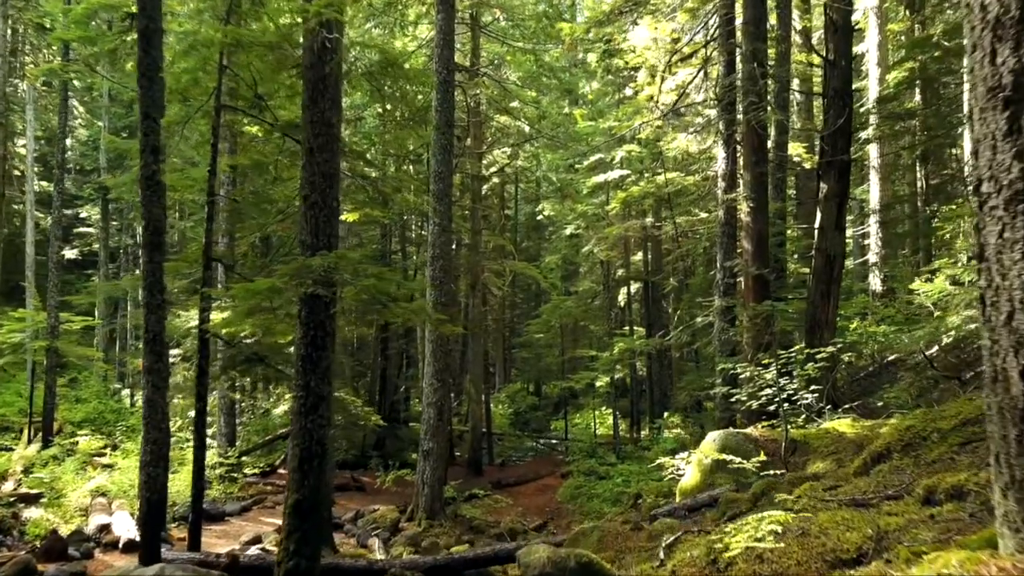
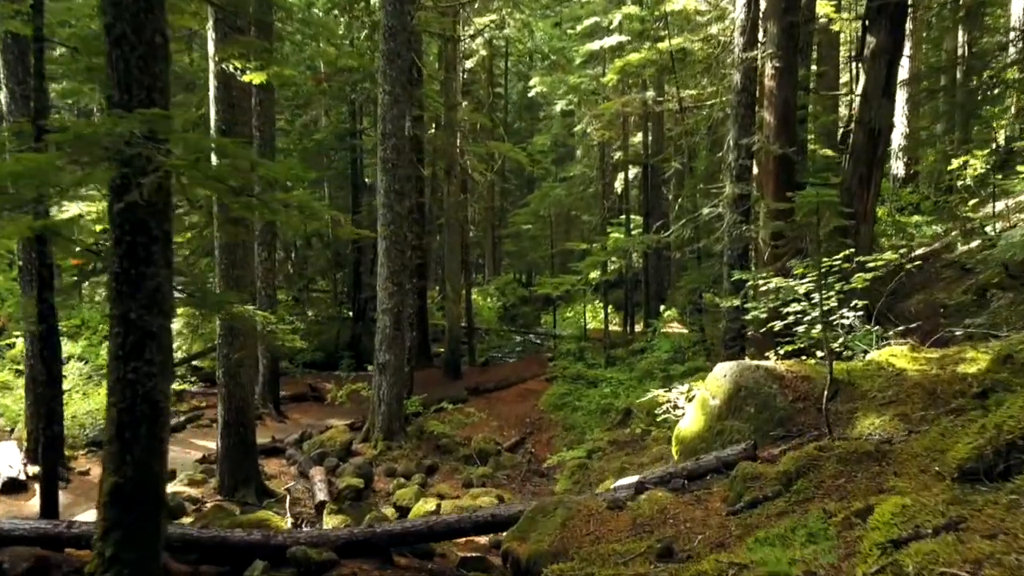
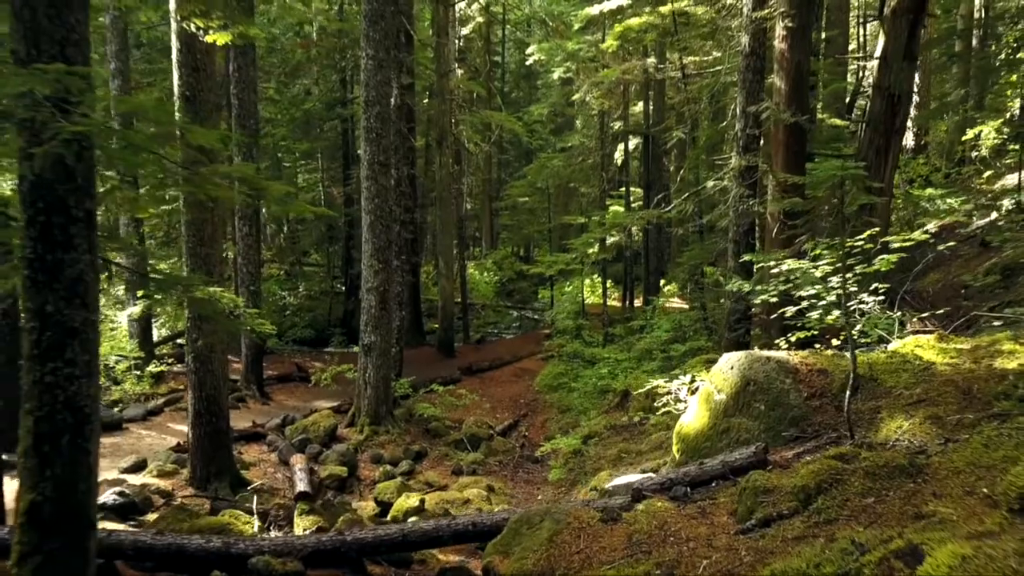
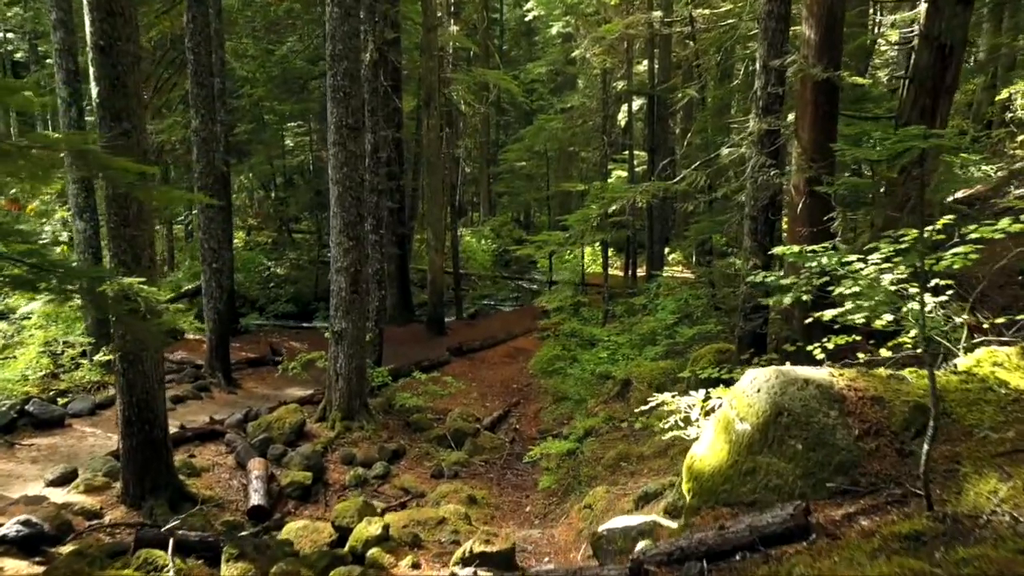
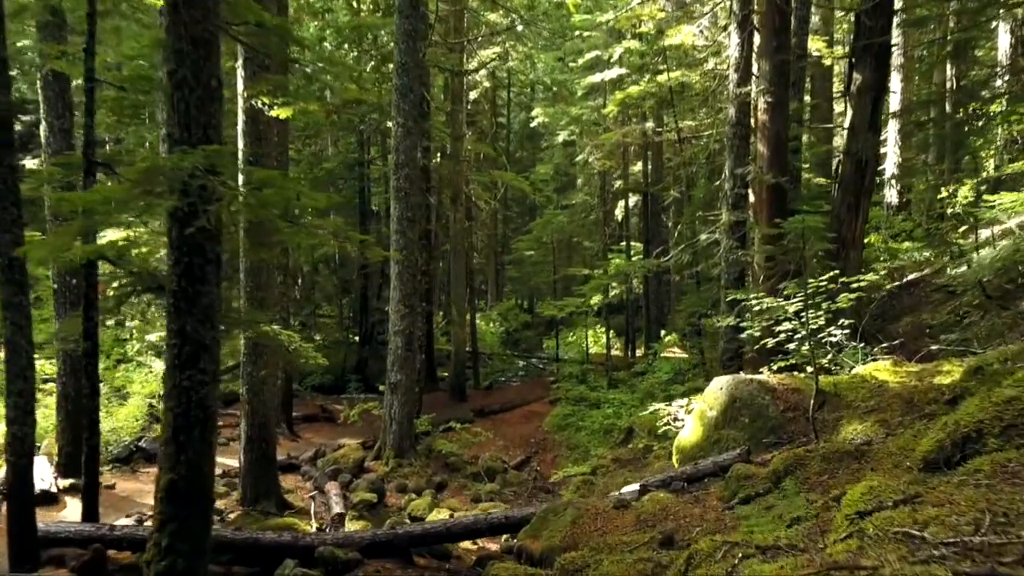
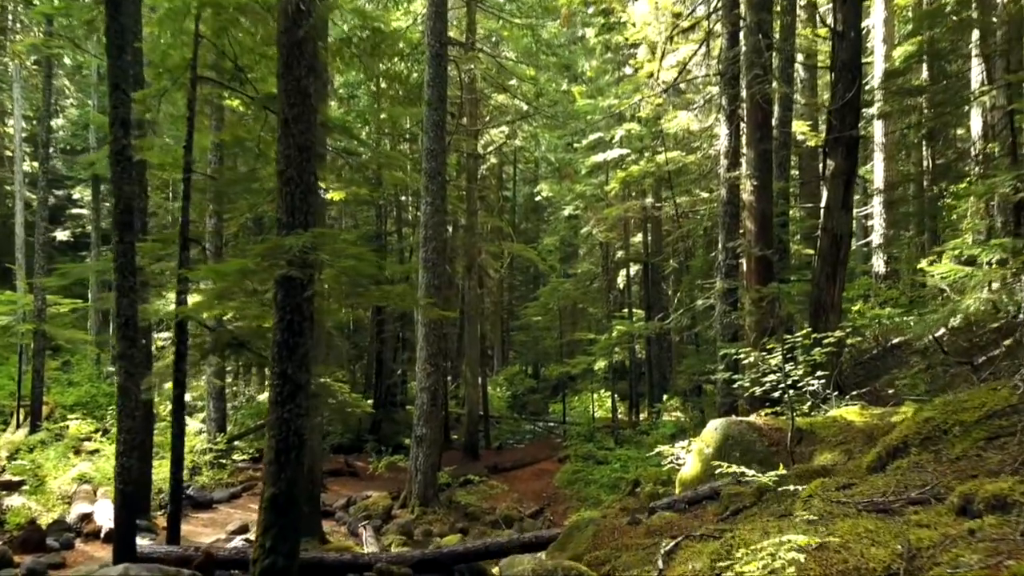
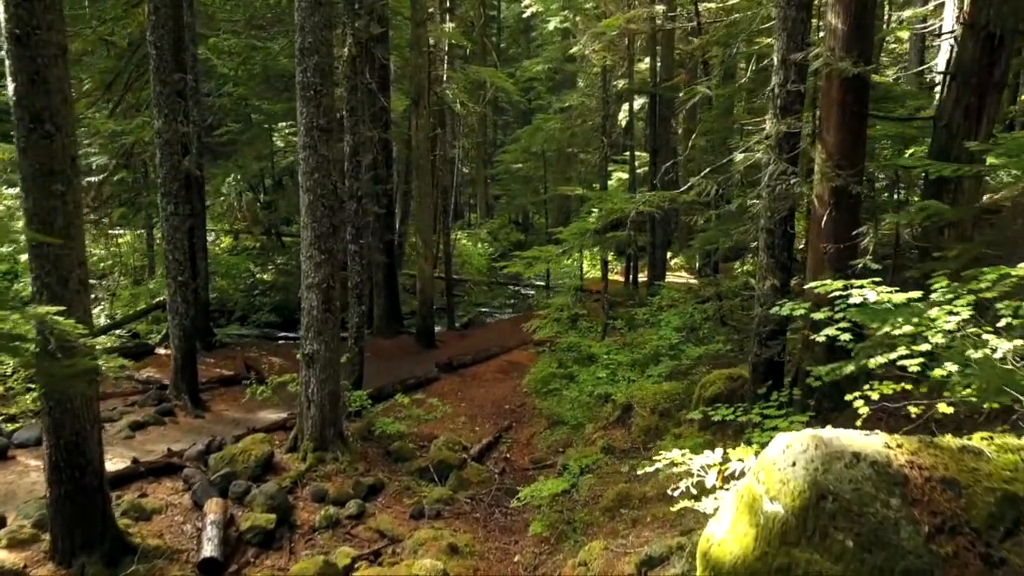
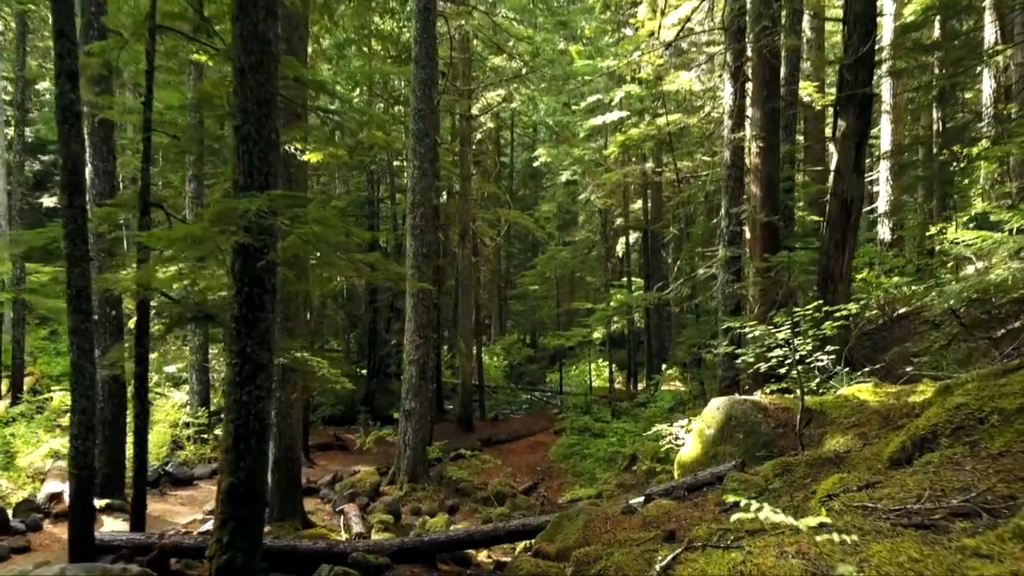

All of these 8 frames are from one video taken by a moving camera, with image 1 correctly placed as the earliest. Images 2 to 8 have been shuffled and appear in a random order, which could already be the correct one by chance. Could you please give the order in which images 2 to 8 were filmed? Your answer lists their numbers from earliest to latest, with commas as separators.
6, 8, 5, 2, 3, 4, 7
